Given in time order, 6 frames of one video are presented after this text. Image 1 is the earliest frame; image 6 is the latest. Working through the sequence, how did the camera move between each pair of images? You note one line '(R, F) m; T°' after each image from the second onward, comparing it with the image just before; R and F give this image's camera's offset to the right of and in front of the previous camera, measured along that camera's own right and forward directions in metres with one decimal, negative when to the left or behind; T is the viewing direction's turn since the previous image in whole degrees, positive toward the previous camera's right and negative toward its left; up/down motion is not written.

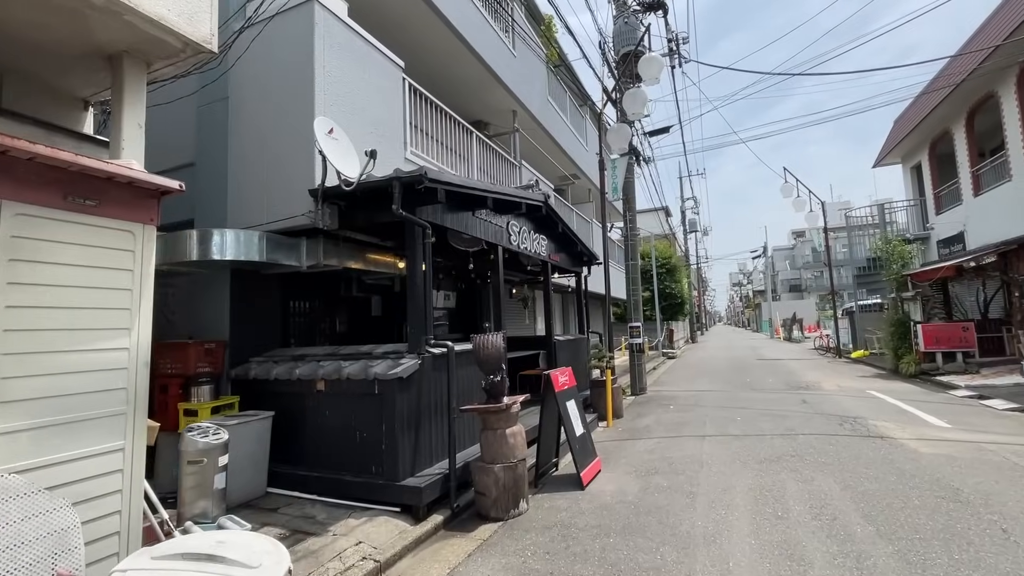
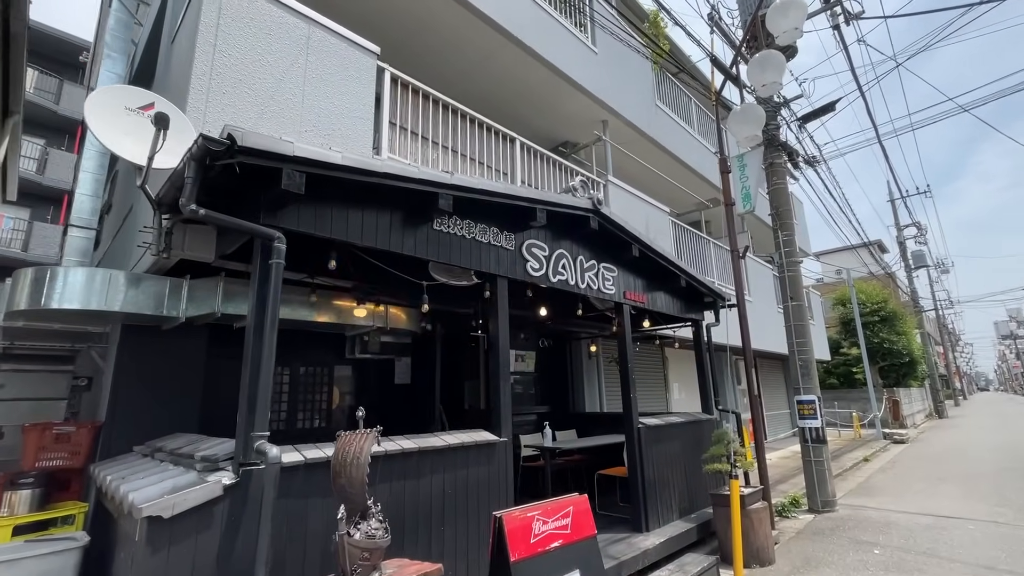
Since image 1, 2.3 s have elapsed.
(+1.5, +3.0) m; -21°
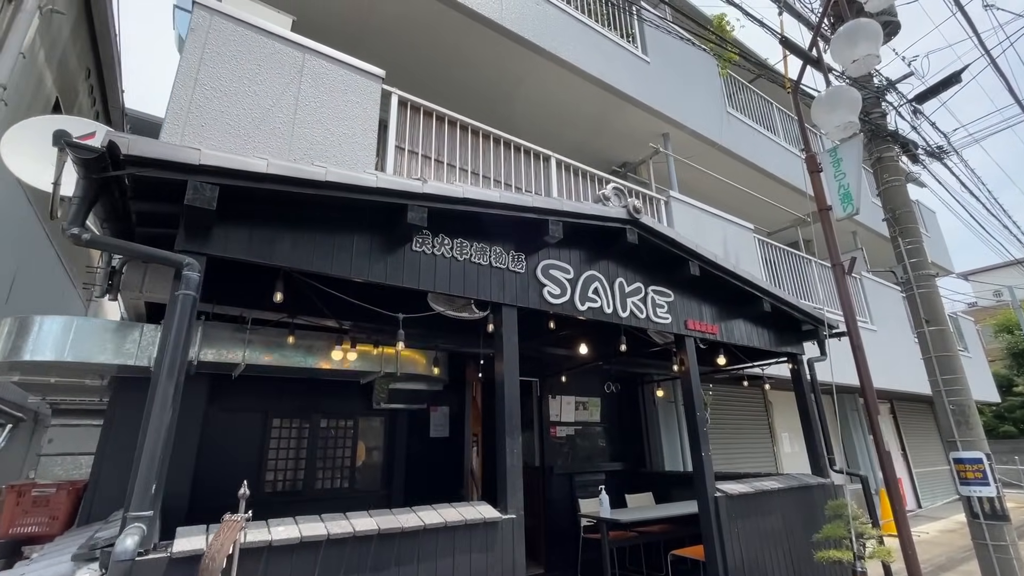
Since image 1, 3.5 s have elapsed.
(+0.7, +0.9) m; -11°
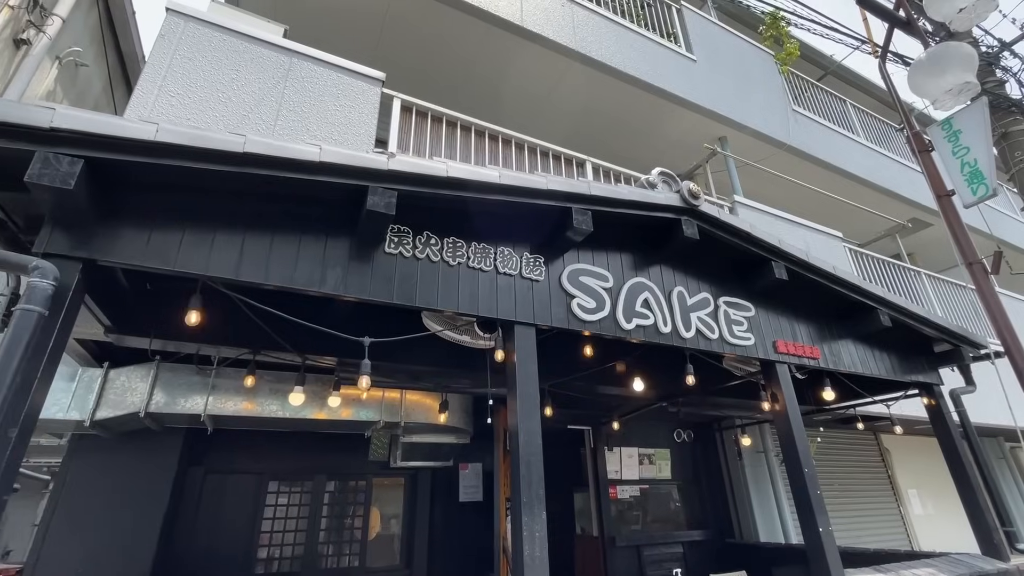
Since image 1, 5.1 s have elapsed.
(+0.3, +1.0) m; -7°
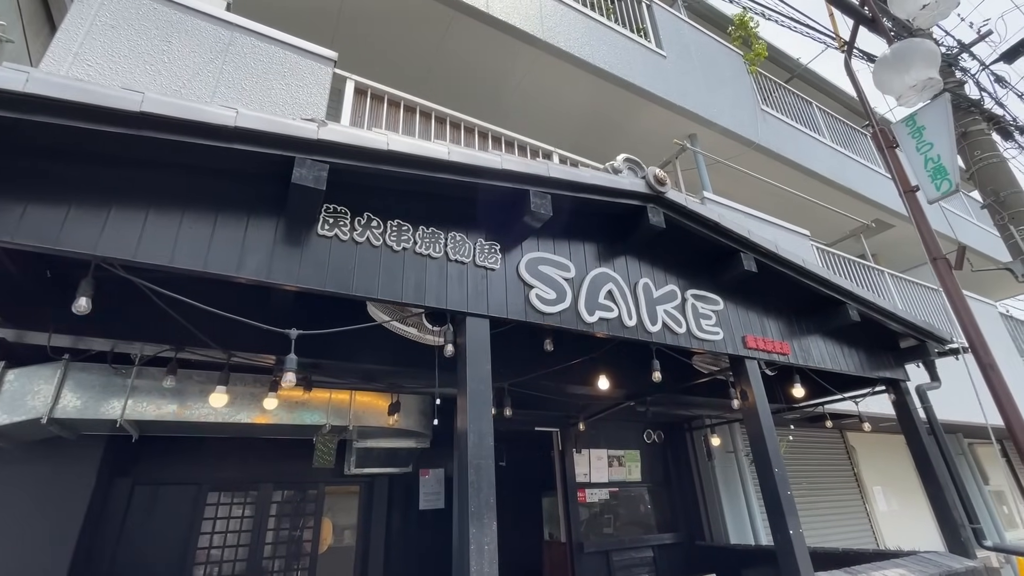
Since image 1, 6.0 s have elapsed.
(+0.1, +0.2) m; +3°
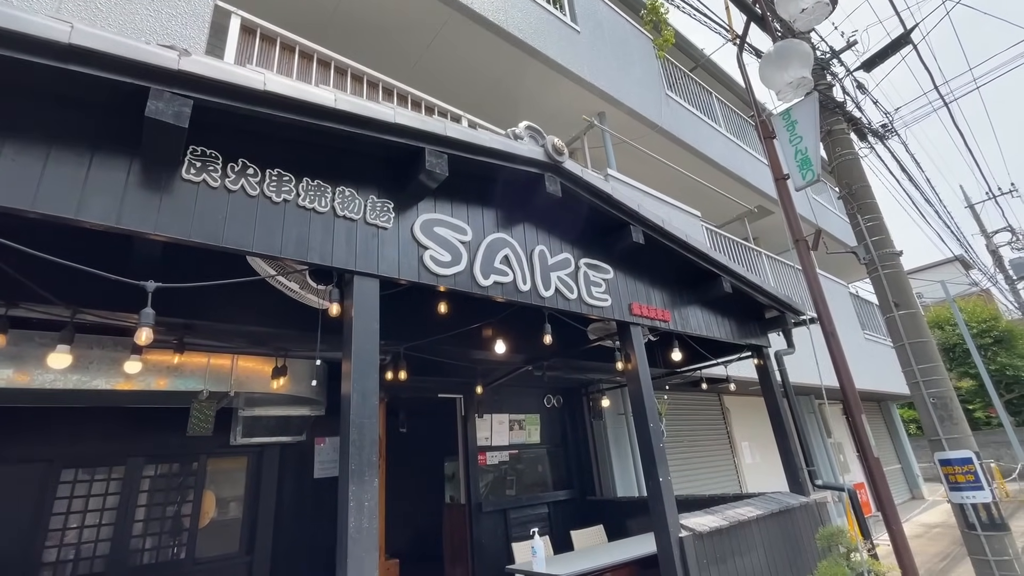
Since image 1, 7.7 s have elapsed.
(+0.1, 0.0) m; +10°
